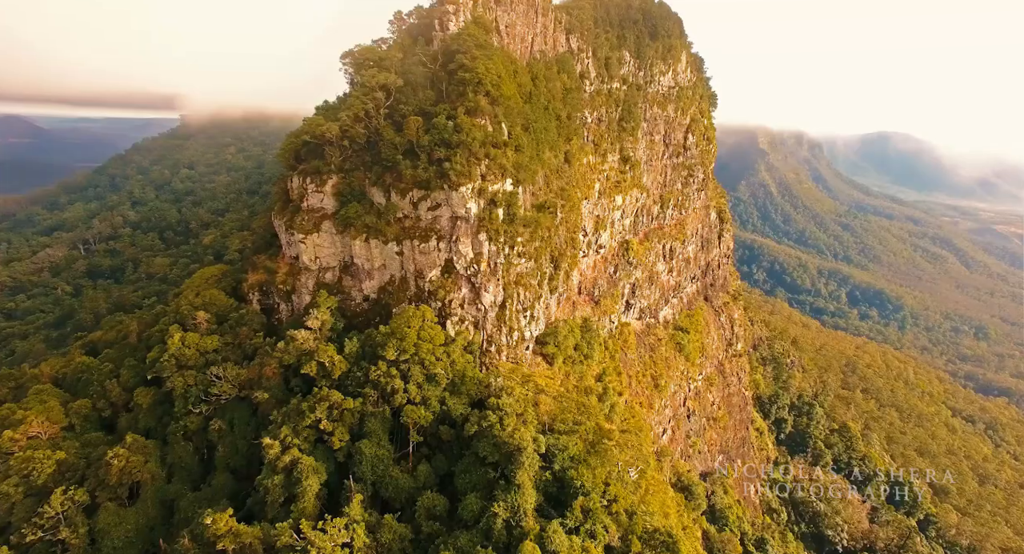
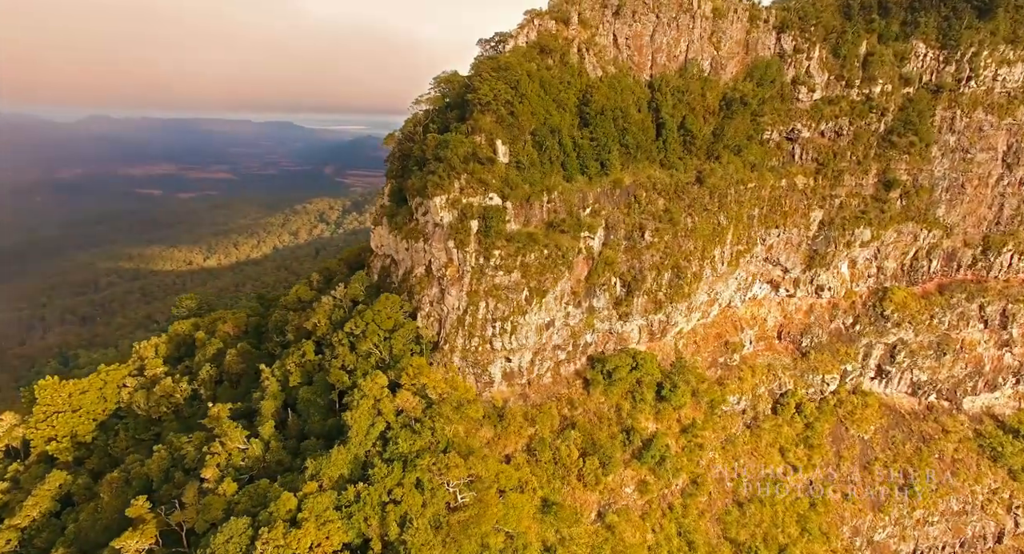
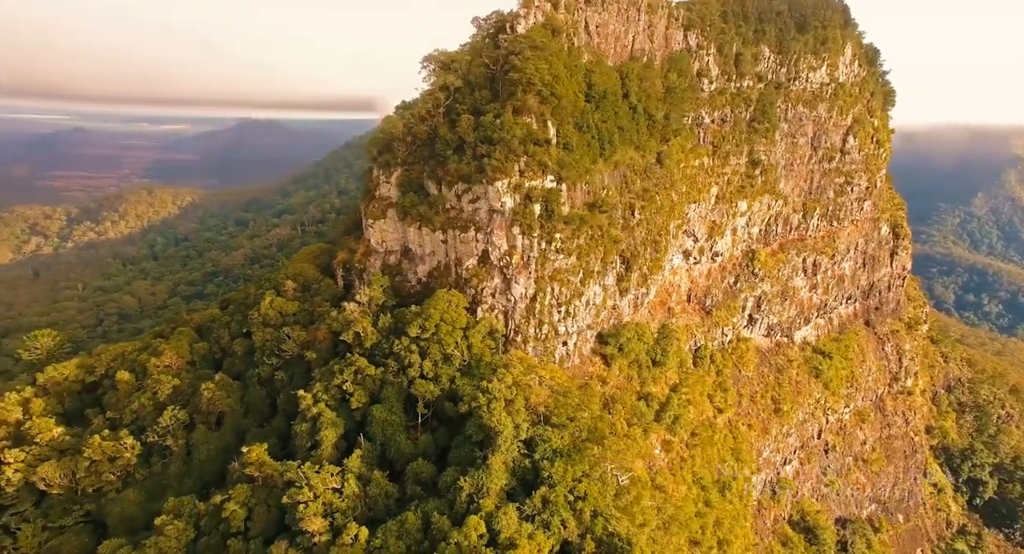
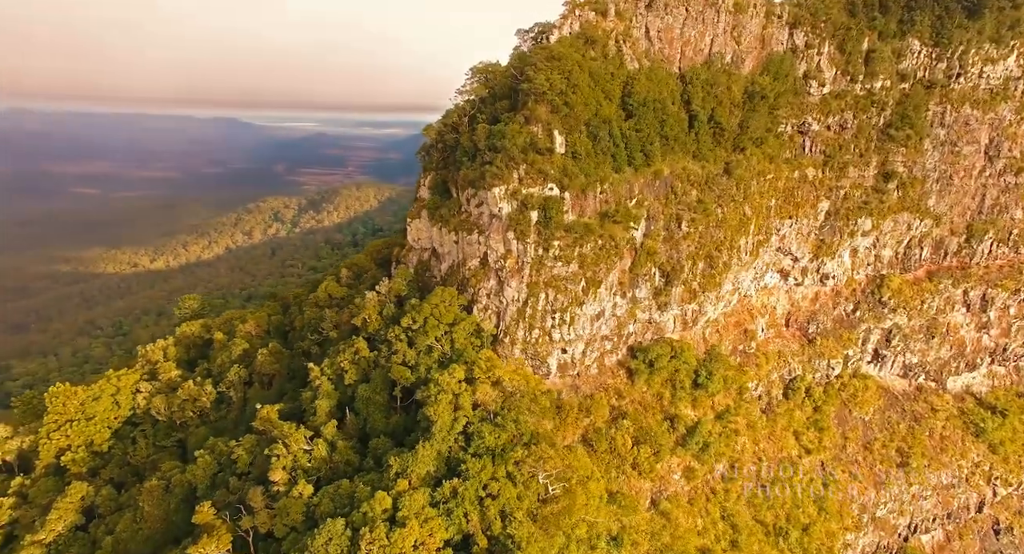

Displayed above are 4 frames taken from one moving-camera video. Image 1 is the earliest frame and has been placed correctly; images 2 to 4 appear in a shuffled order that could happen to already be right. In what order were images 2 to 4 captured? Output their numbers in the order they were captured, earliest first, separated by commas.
3, 4, 2
